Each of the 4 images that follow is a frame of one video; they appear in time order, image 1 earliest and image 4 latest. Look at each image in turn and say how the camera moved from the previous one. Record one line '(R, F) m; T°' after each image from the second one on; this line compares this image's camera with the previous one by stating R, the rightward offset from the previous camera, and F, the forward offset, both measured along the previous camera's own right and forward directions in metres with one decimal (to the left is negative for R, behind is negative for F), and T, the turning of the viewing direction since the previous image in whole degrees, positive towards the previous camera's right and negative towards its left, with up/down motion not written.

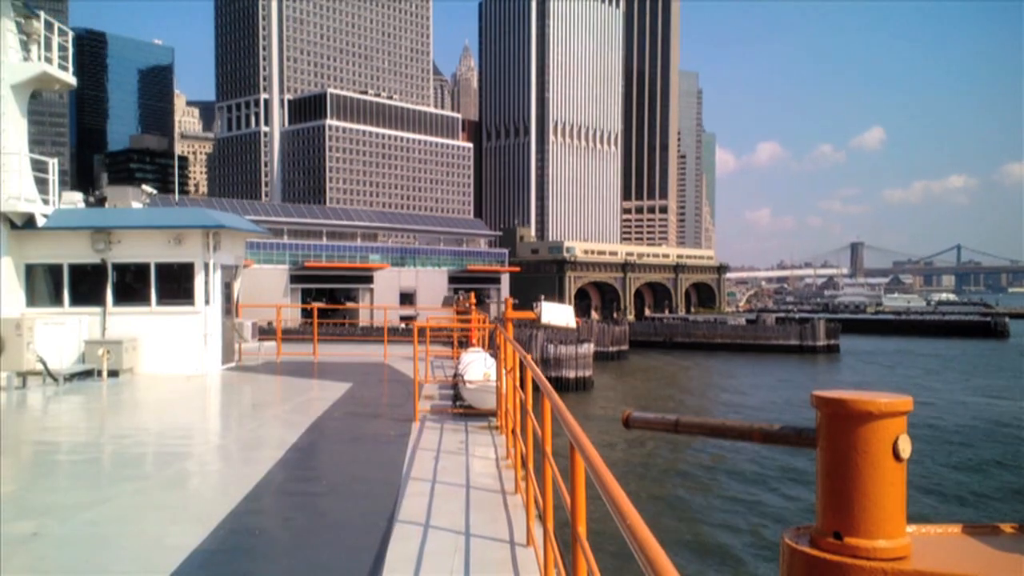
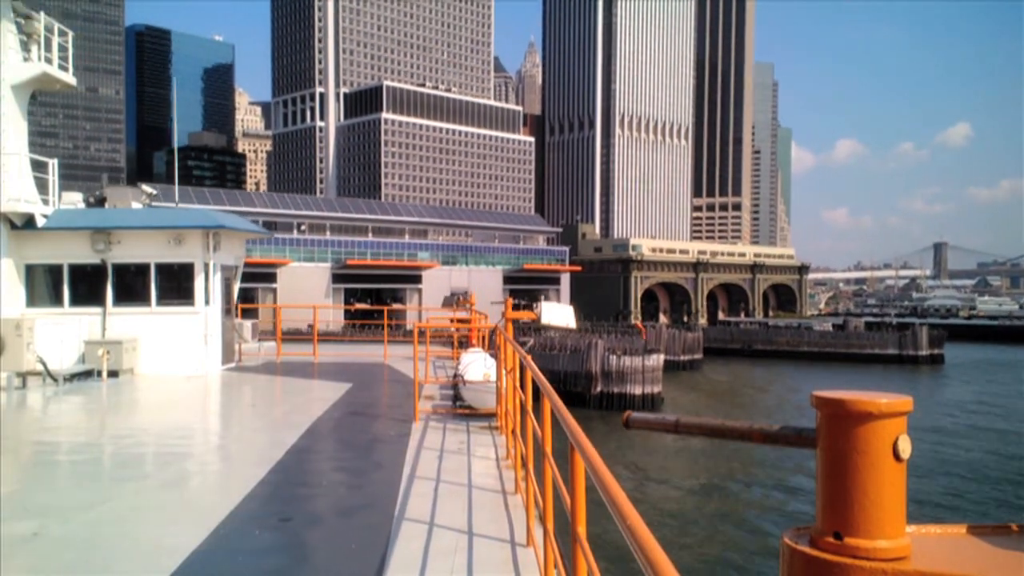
(+0.9, +0.6) m; -6°
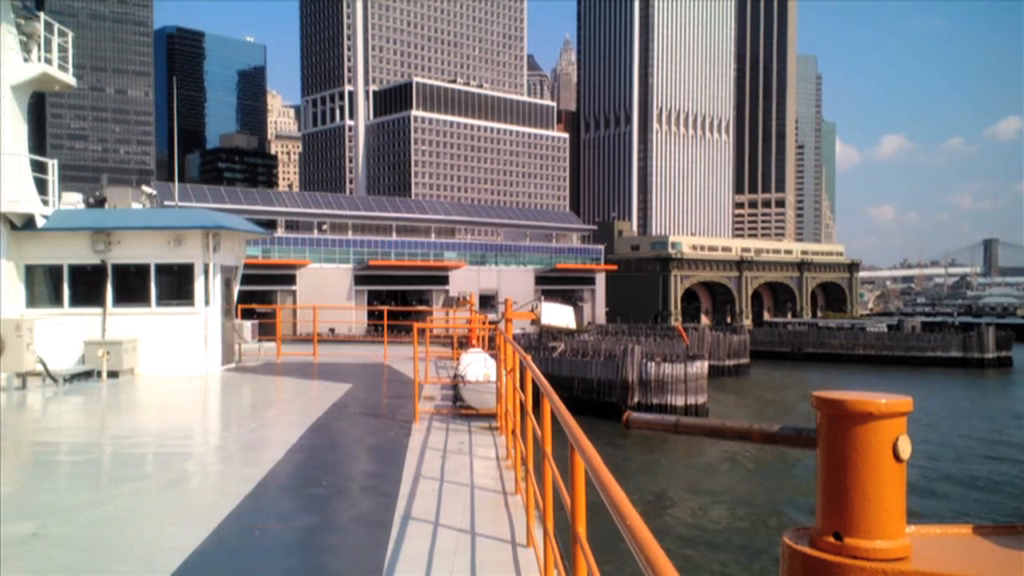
(+0.5, +0.3) m; -3°
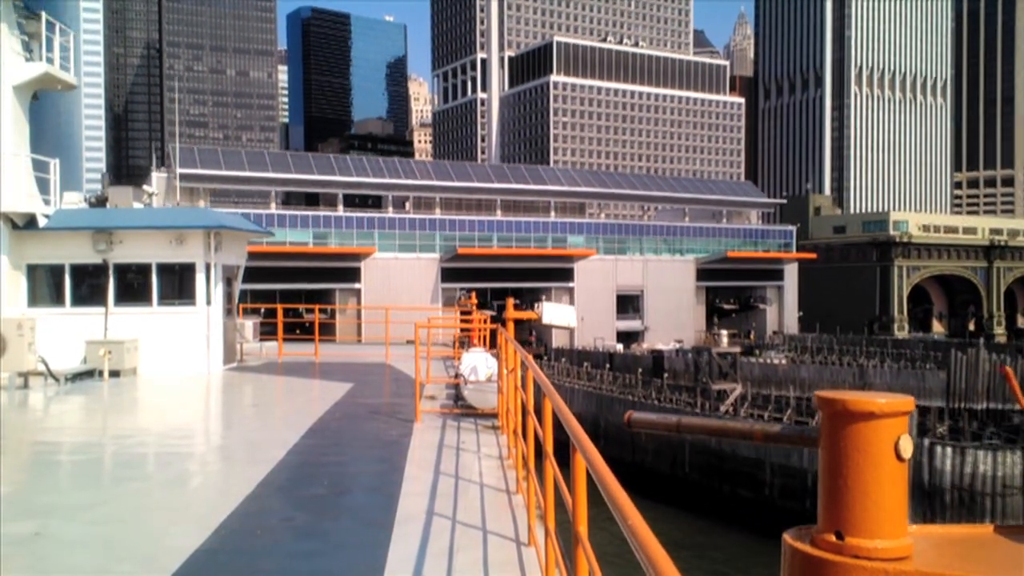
(+2.2, +1.6) m; -15°
